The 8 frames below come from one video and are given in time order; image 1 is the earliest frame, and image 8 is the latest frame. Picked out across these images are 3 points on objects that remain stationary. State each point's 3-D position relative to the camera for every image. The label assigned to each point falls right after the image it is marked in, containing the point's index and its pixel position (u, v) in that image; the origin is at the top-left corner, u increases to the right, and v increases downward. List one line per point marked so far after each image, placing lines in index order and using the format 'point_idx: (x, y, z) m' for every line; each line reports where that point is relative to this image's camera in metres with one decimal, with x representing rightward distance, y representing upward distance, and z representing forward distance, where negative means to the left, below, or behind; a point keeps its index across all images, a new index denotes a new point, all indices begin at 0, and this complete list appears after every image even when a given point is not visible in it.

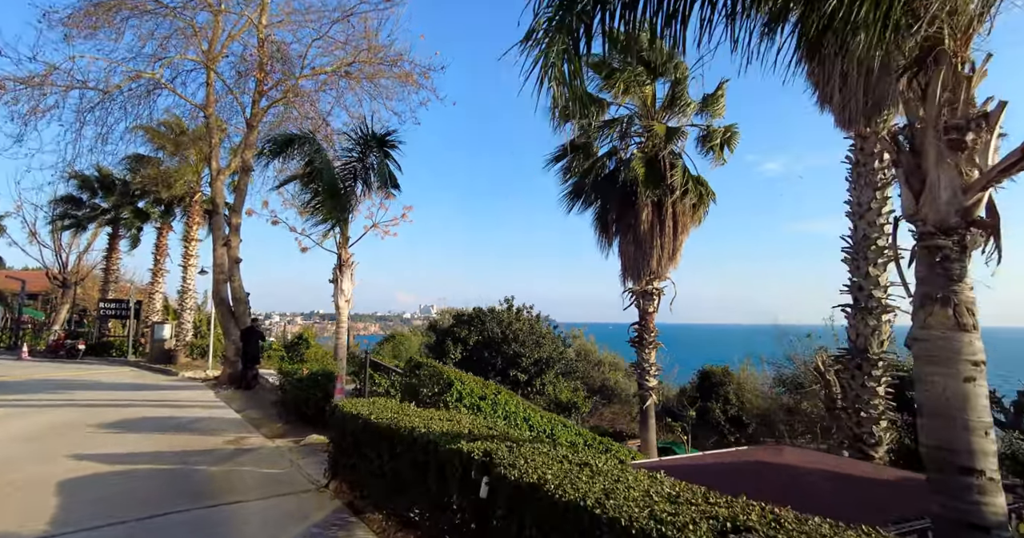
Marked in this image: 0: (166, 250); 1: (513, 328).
0: (-12.3, +0.6, +18.9) m
1: (+0.1, -1.5, +13.3) m
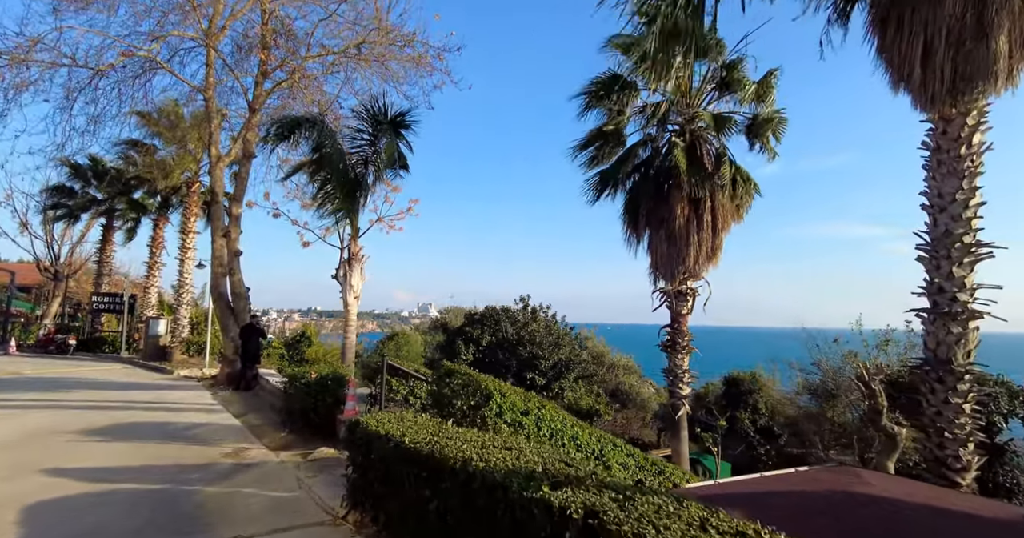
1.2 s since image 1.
0: (-11.9, +0.9, +18.1) m
1: (+0.5, -1.4, +12.5) m
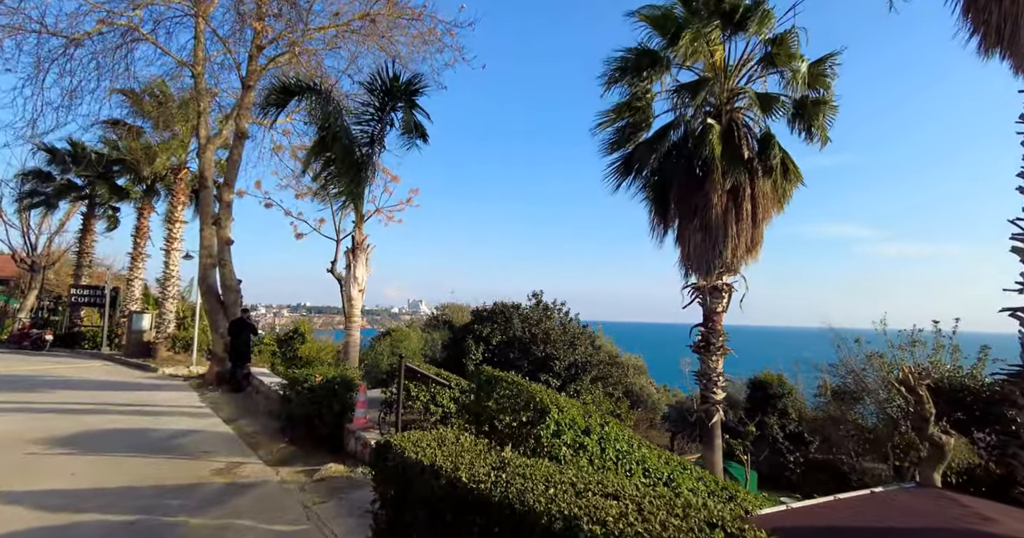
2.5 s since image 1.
0: (-11.7, +1.2, +17.0) m
1: (+0.7, -1.3, +11.7) m
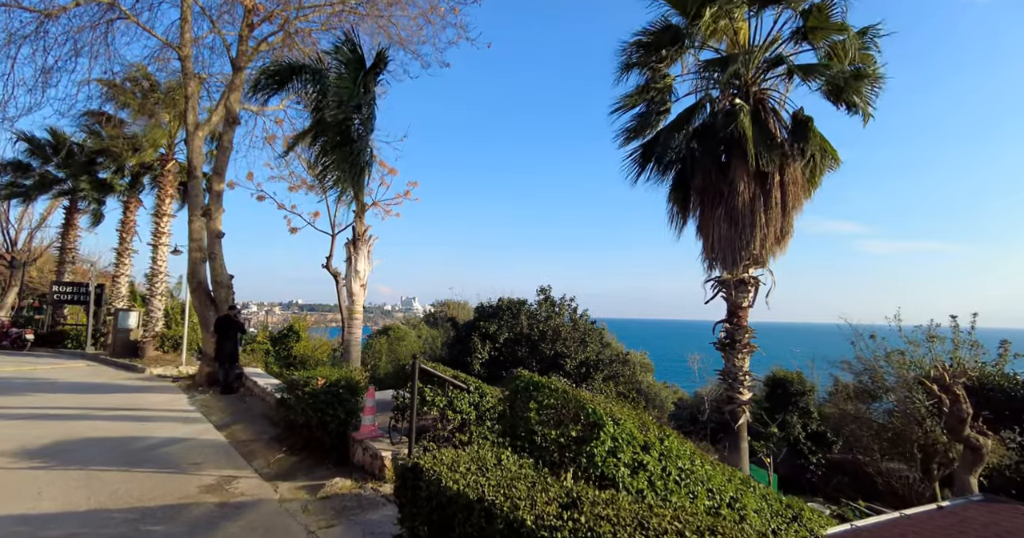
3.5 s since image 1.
0: (-11.6, +1.3, +16.3) m
1: (+0.9, -1.1, +11.1) m
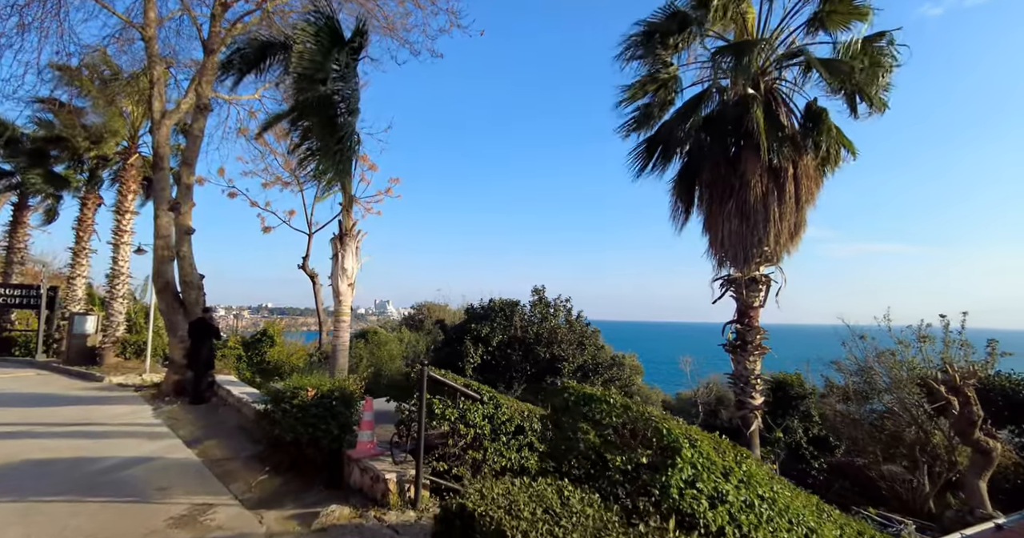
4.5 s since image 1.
0: (-12.0, +1.3, +15.2) m
1: (+0.8, -1.1, +10.6) m
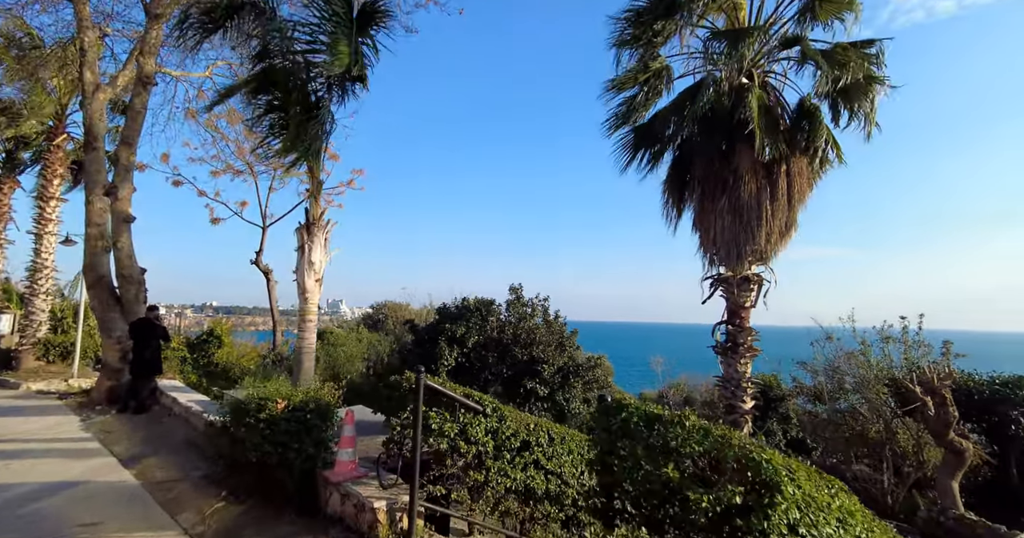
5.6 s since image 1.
0: (-12.7, +1.4, +13.6) m
1: (+0.3, -1.1, +10.1) m
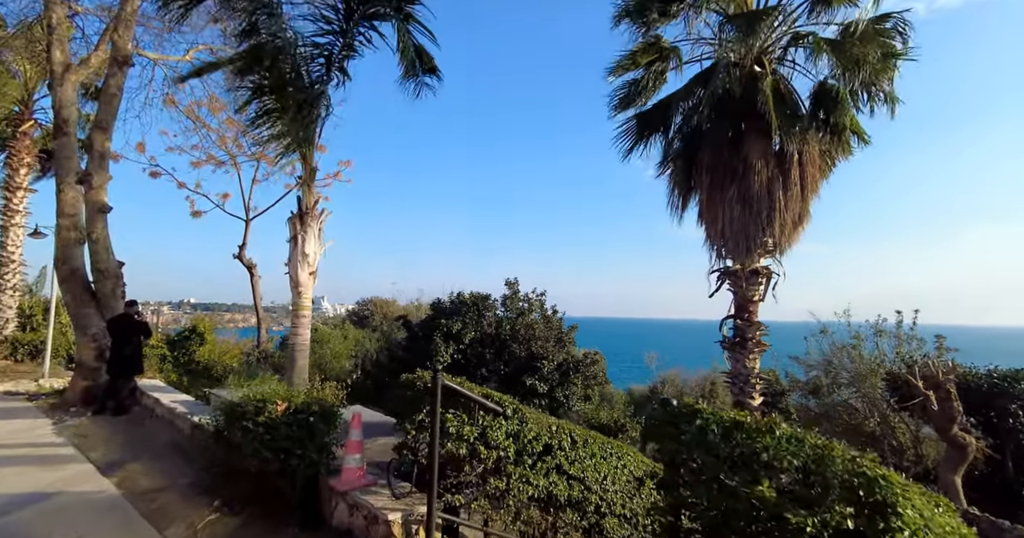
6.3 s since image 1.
0: (-12.9, +1.6, +12.9) m
1: (+0.2, -1.0, +9.8) m
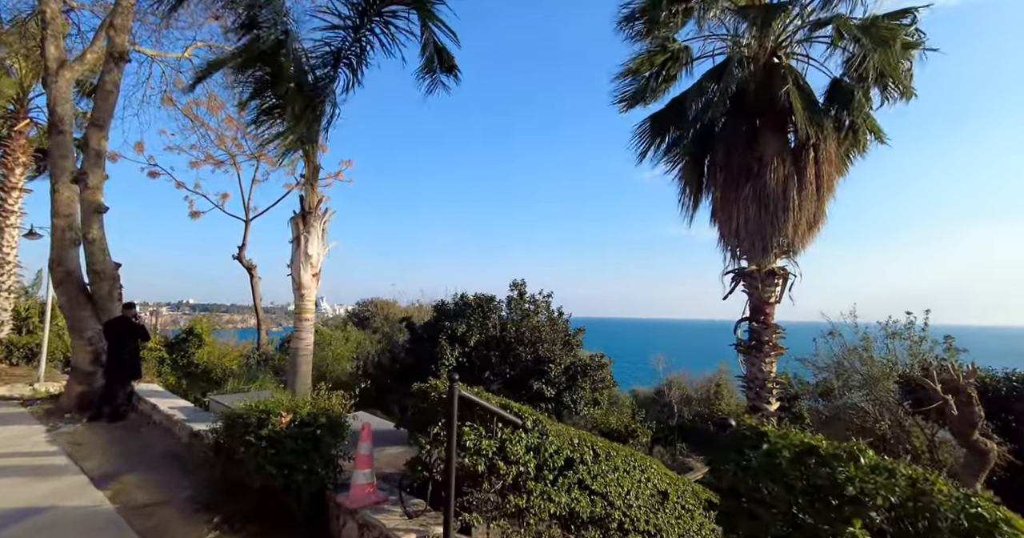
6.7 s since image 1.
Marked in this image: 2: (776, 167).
0: (-12.8, +1.5, +12.6) m
1: (+0.4, -1.0, +9.6) m
2: (+3.4, +1.4, +6.9) m
